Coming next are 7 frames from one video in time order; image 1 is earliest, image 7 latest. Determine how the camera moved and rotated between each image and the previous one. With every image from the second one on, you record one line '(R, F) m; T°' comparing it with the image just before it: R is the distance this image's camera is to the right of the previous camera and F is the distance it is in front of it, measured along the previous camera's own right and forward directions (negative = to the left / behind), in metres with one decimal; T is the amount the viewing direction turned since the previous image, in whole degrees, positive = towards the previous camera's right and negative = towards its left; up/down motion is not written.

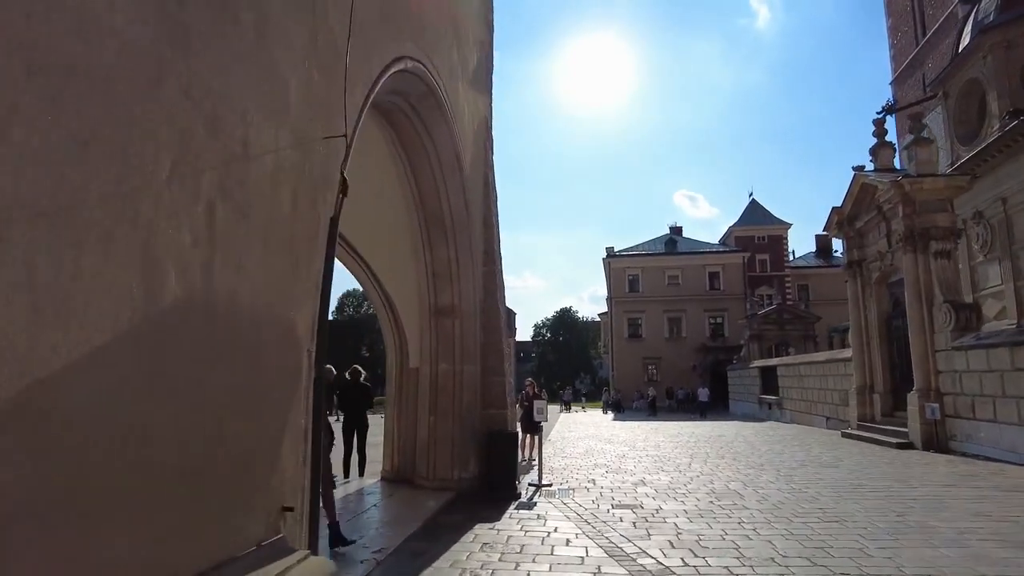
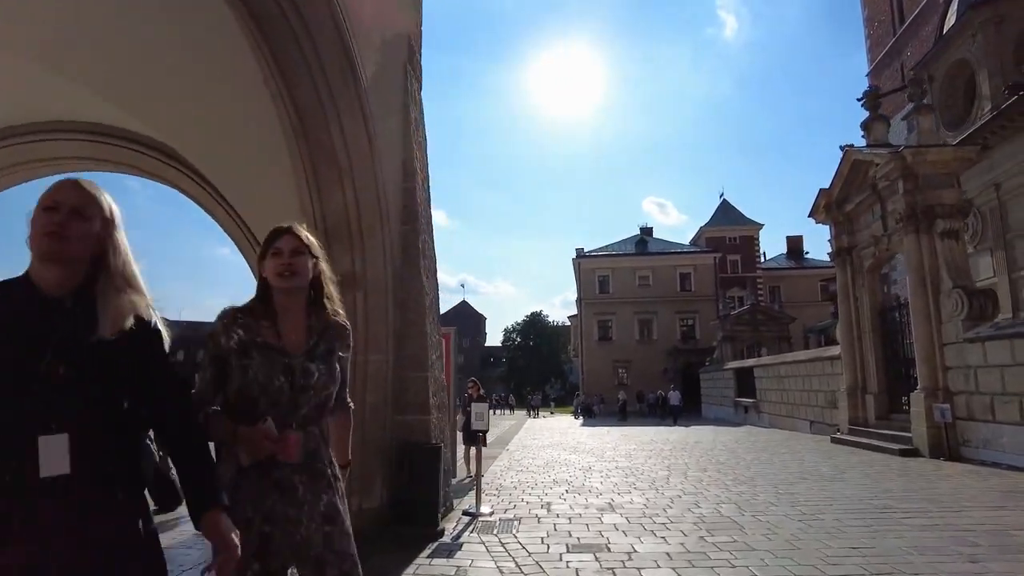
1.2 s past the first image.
(+0.5, +2.2) m; +2°
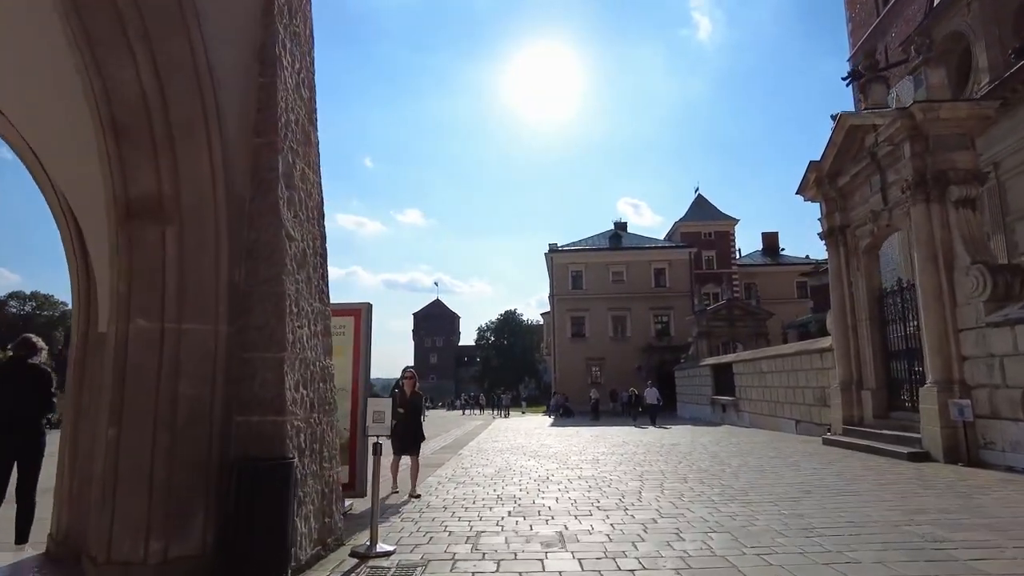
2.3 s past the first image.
(+0.5, +2.1) m; +2°
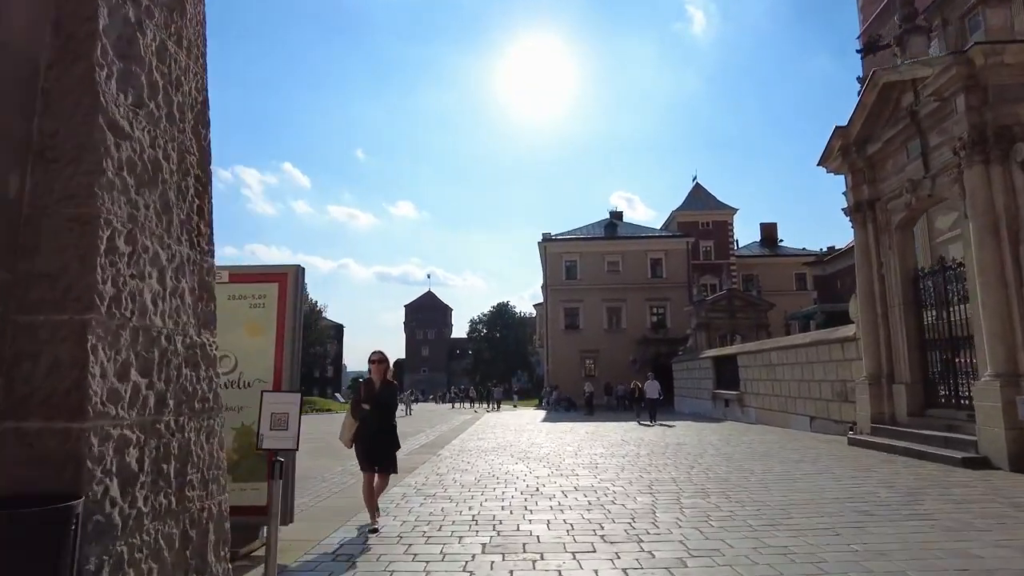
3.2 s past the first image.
(+0.1, +1.8) m; +1°
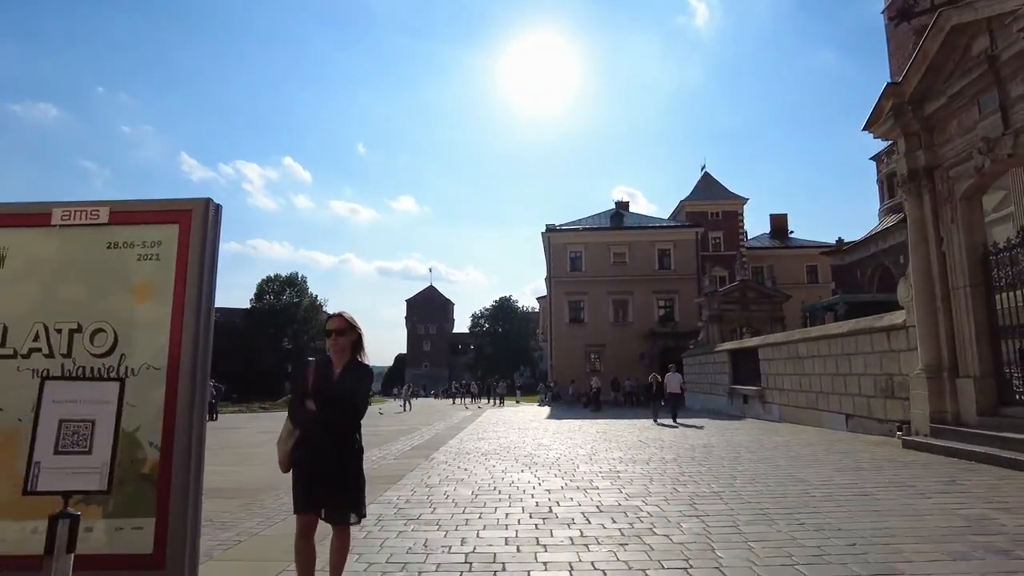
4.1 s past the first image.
(0.0, +1.8) m; 0°
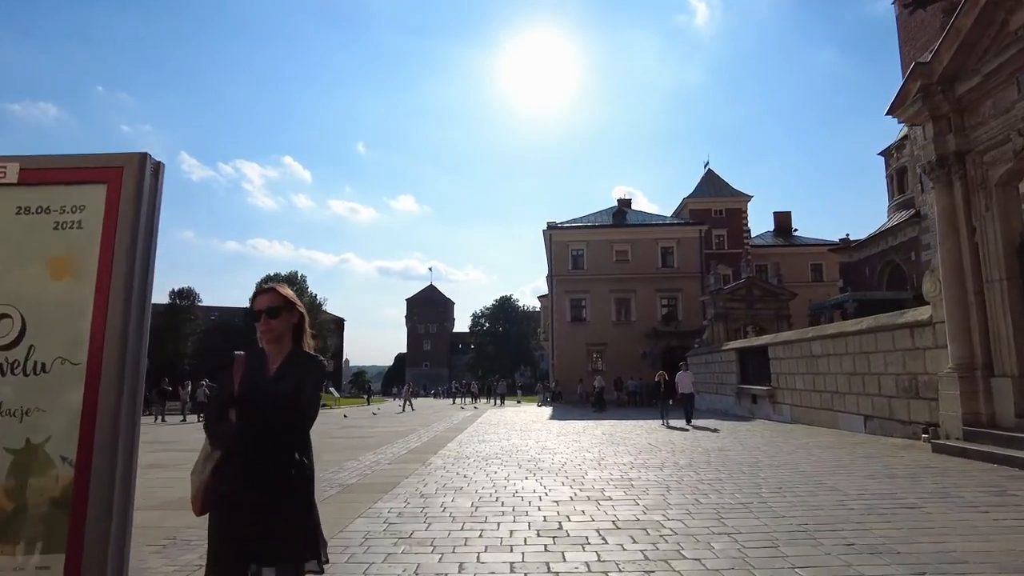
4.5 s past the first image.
(0.0, +0.8) m; 0°
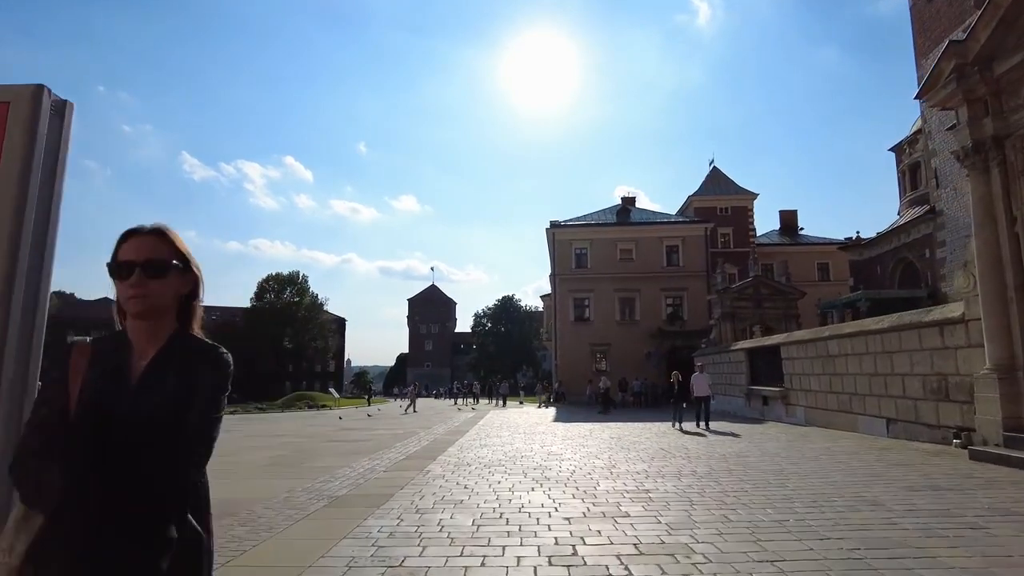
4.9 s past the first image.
(0.0, +0.8) m; 0°
